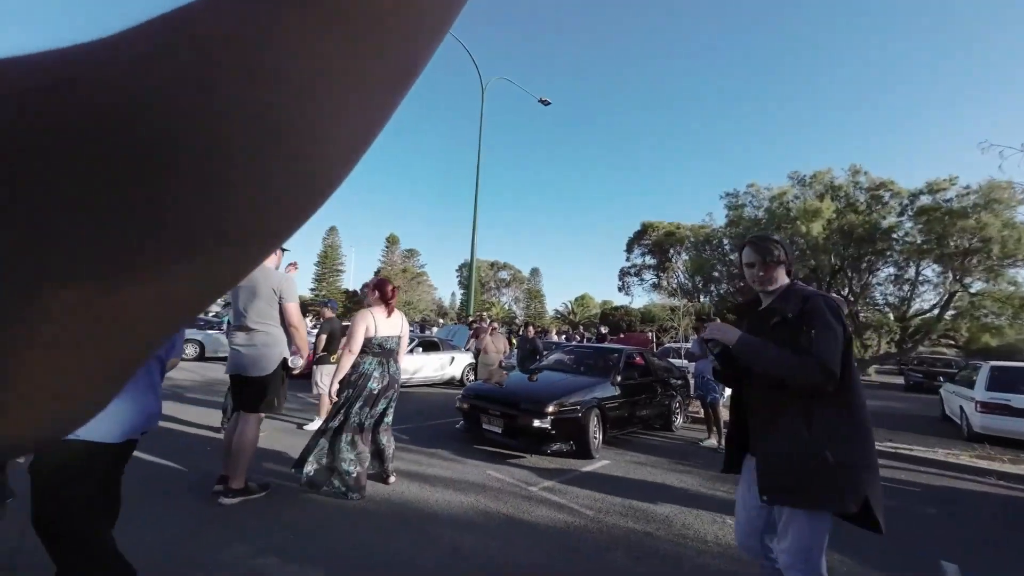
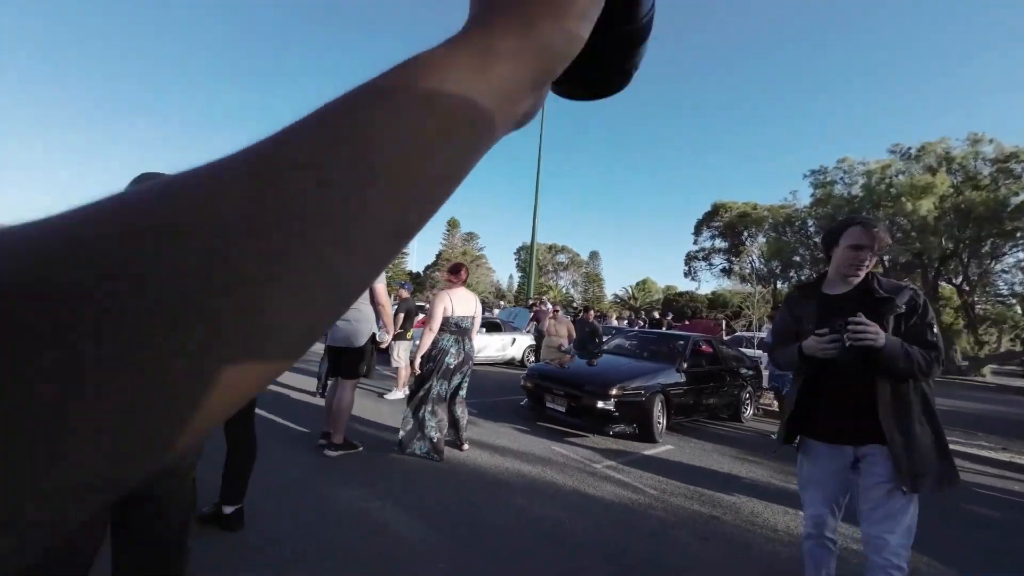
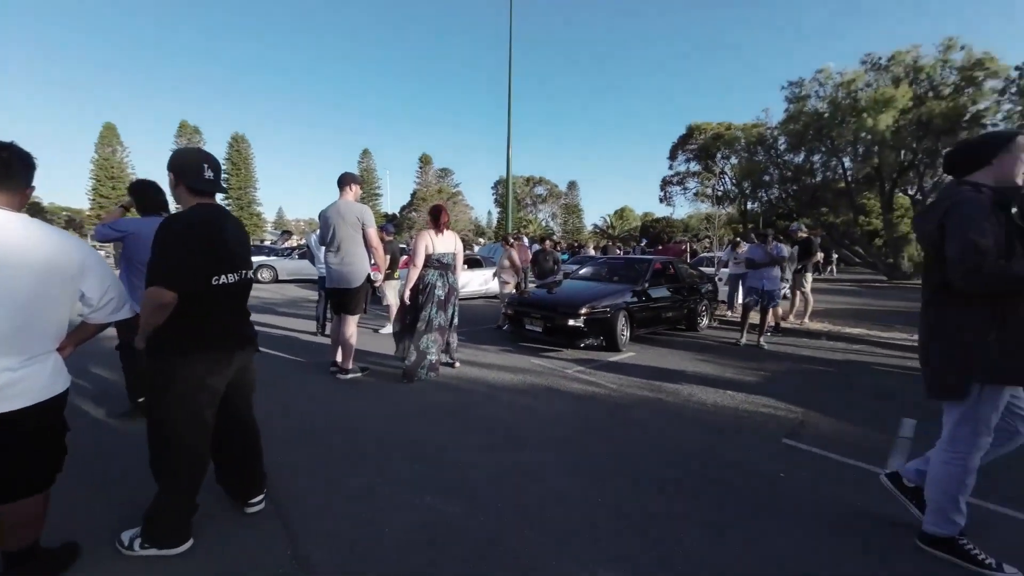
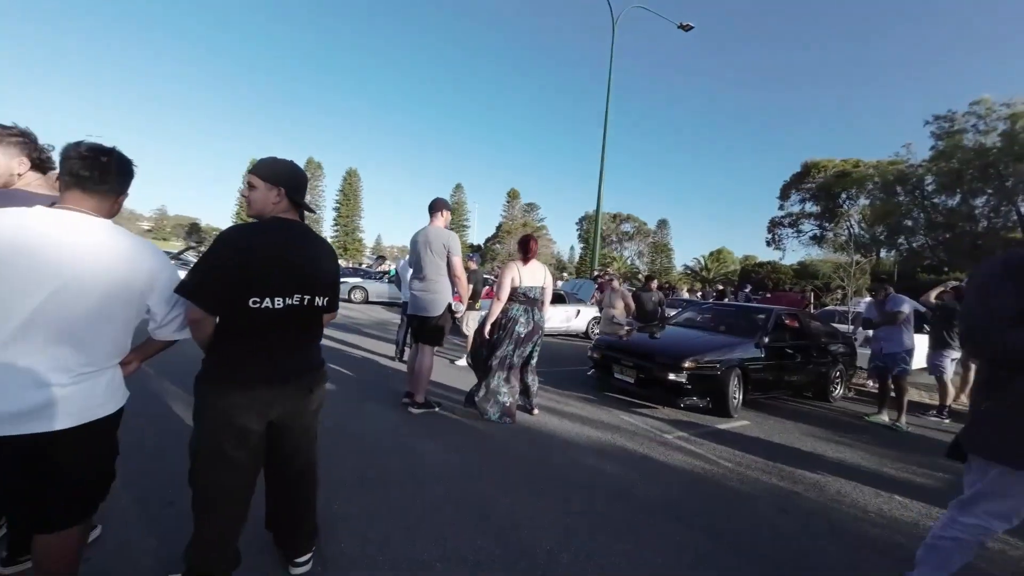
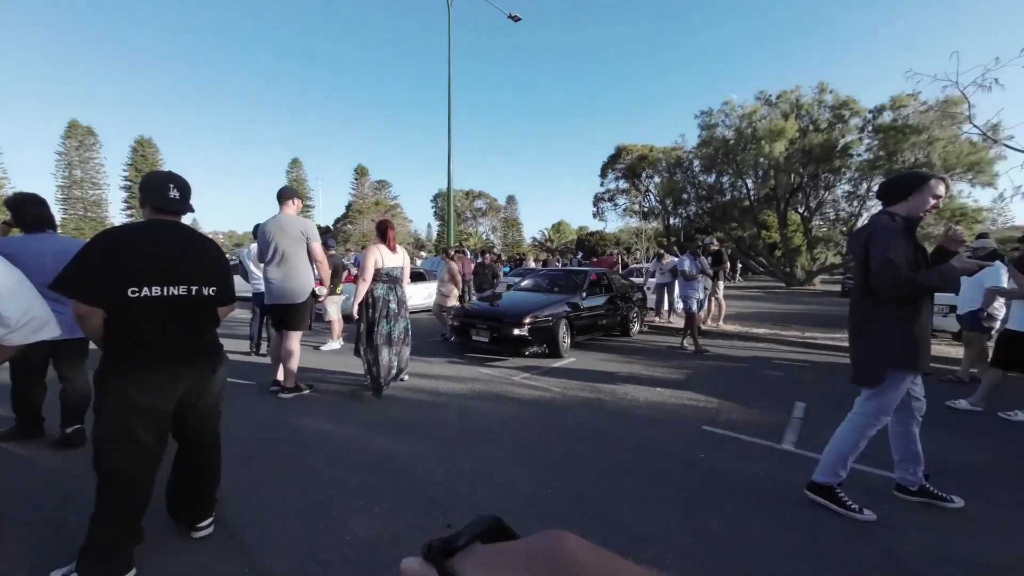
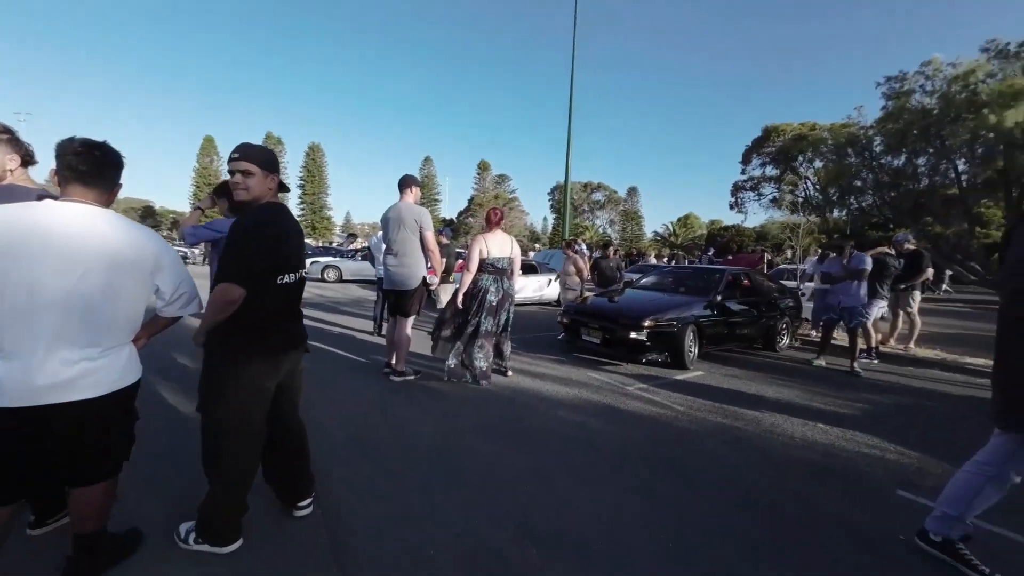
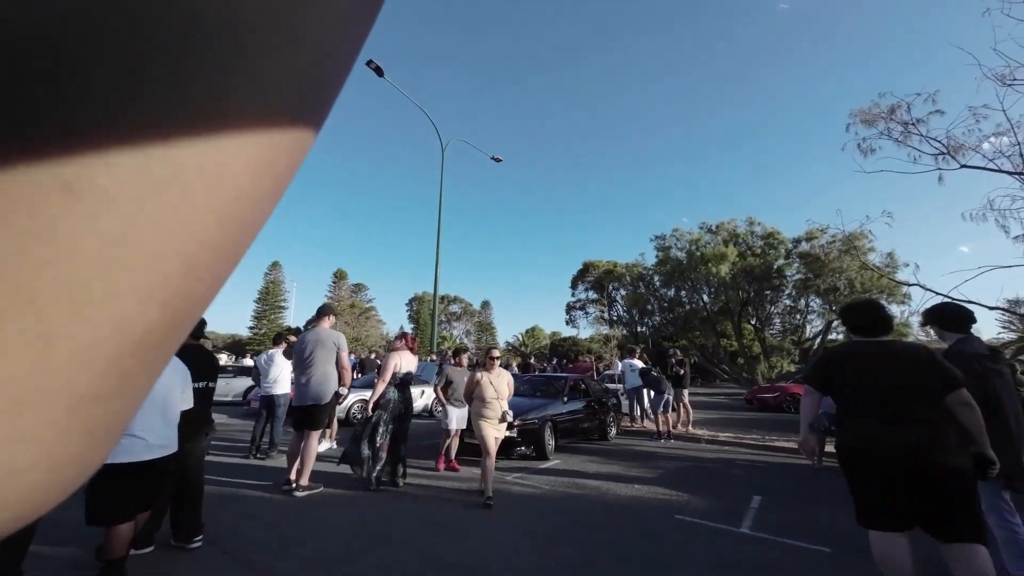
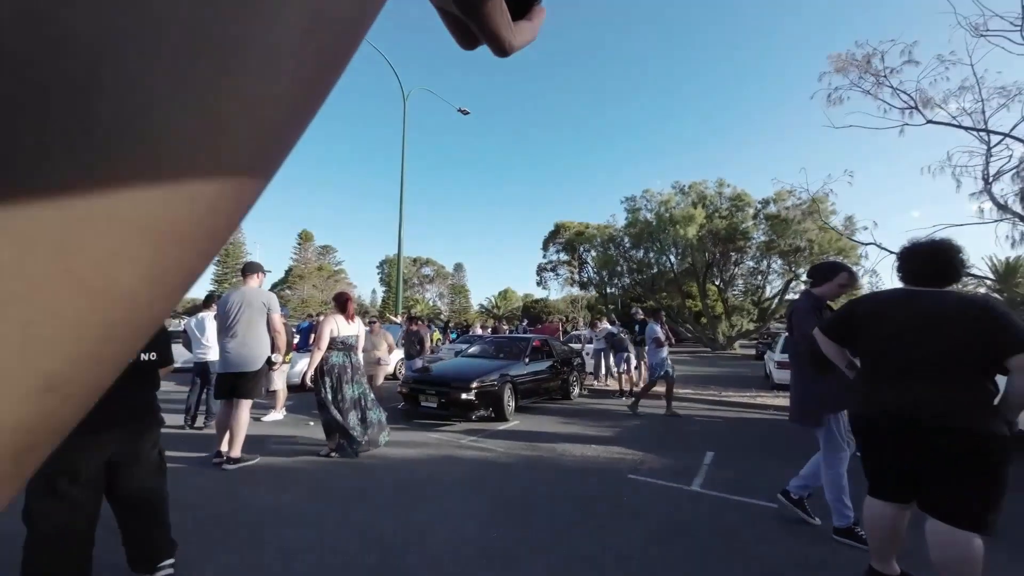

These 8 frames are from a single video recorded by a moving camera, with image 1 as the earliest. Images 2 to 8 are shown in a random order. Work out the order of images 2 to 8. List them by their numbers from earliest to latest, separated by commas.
2, 4, 6, 3, 5, 8, 7
